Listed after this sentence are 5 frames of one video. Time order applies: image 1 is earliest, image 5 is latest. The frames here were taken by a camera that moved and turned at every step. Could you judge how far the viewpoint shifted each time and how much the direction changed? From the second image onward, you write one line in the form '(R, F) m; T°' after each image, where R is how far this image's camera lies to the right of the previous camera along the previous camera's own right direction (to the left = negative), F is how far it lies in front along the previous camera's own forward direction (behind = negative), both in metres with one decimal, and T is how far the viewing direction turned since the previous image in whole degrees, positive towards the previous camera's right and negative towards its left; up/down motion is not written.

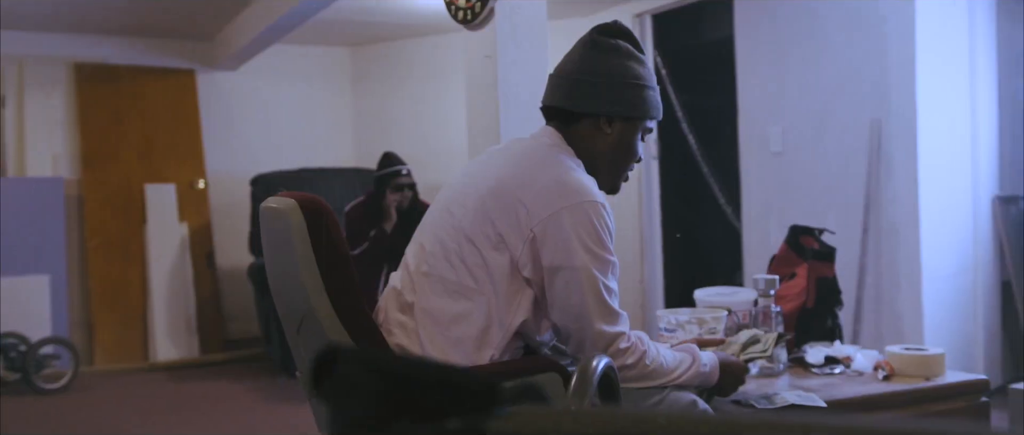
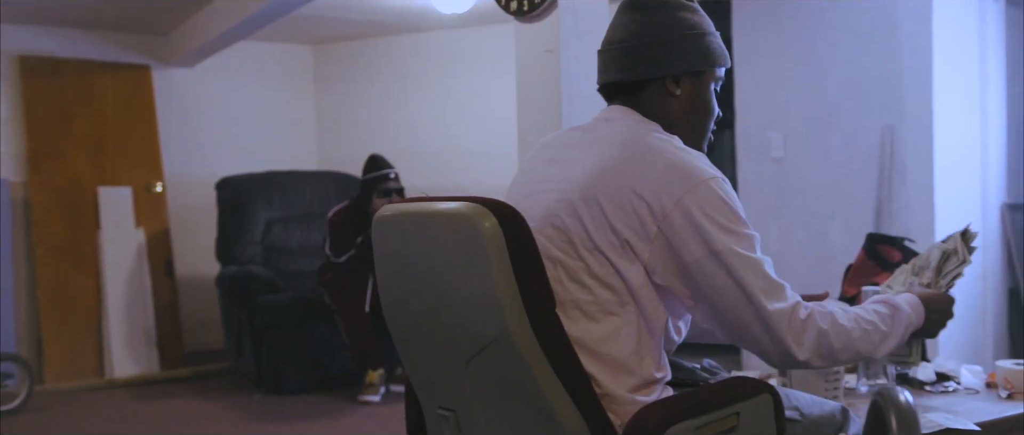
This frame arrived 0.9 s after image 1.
(-0.3, +0.1) m; +5°
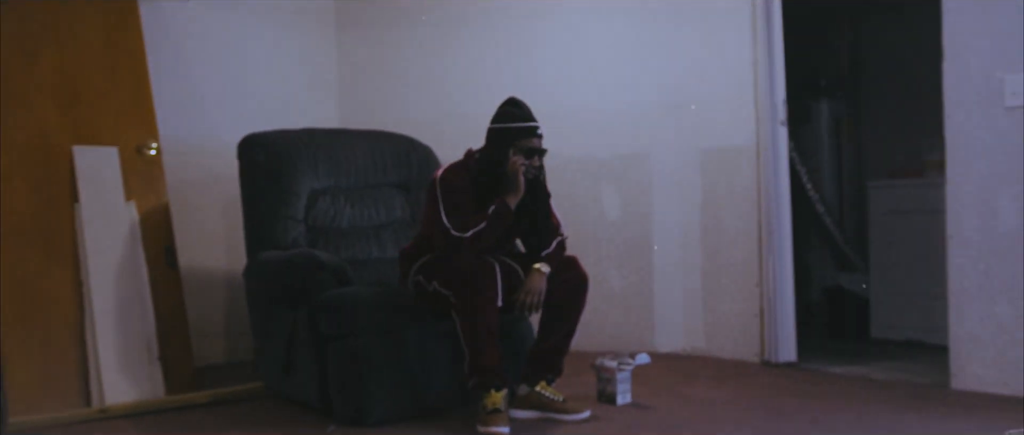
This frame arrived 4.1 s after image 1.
(-0.7, +0.8) m; +6°
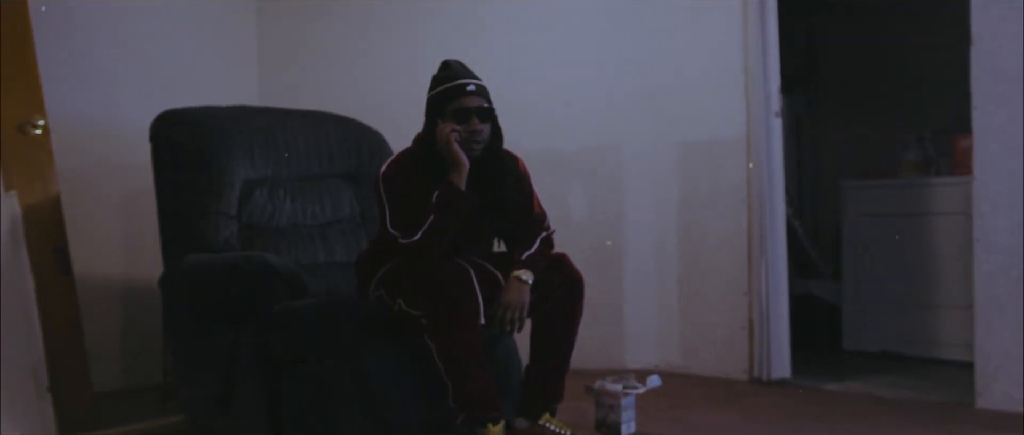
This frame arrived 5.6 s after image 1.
(-0.3, +0.4) m; +8°
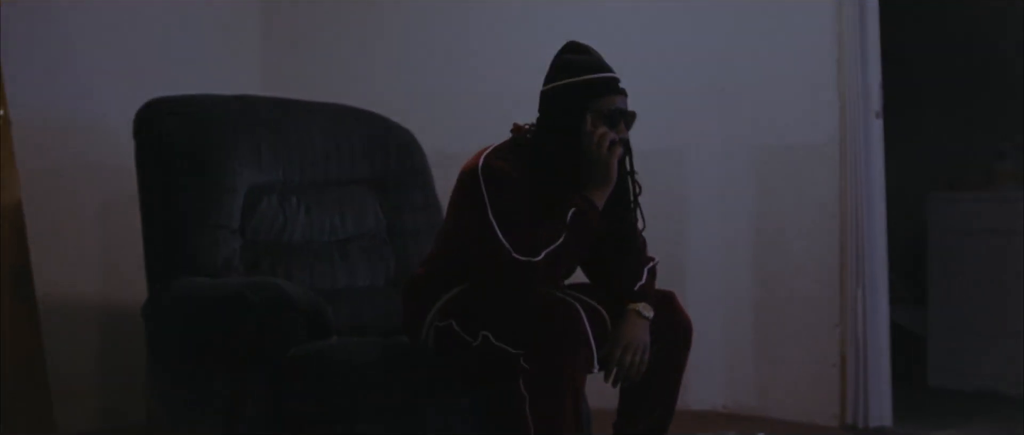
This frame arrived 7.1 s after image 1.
(-0.2, +0.4) m; +1°
